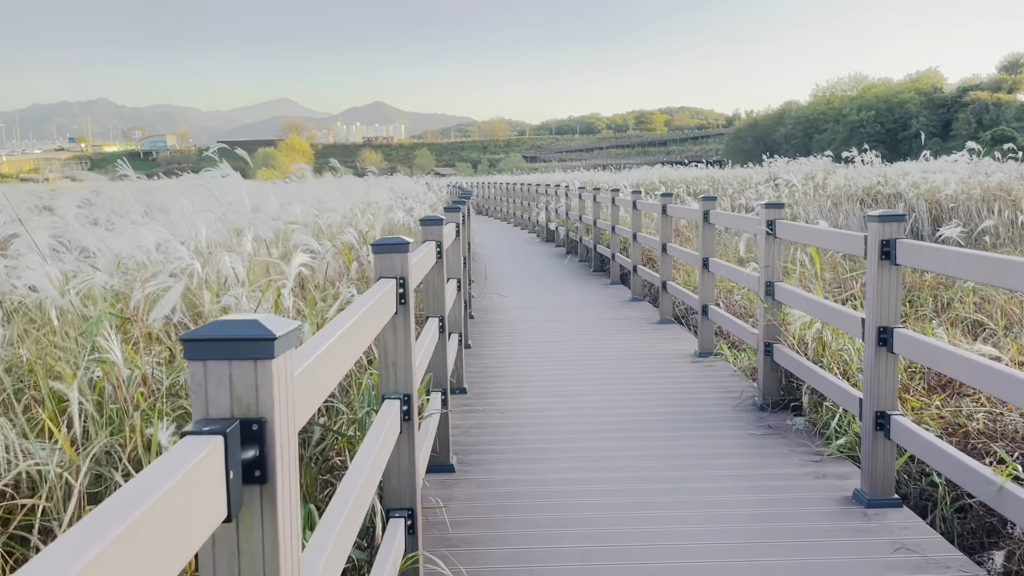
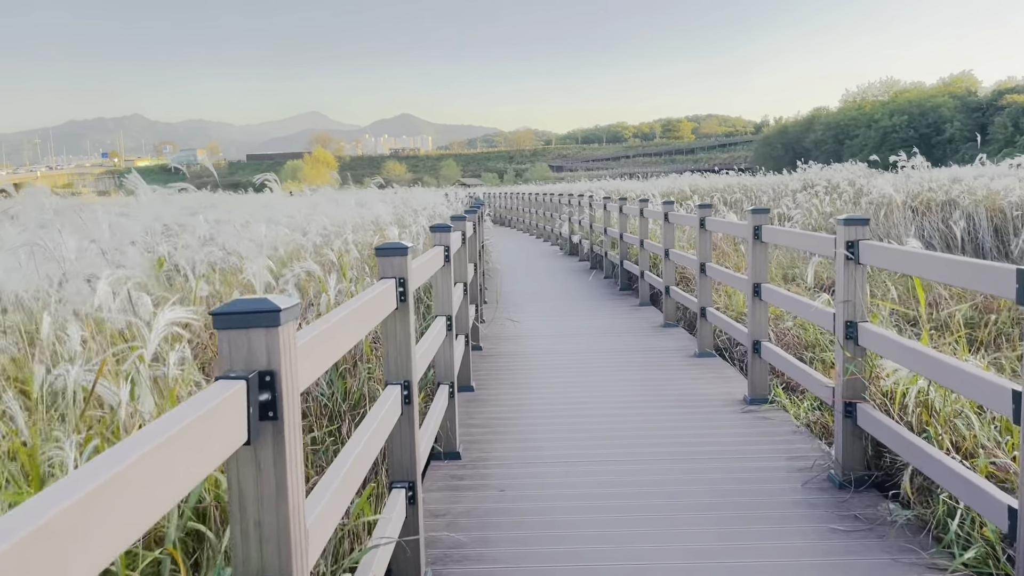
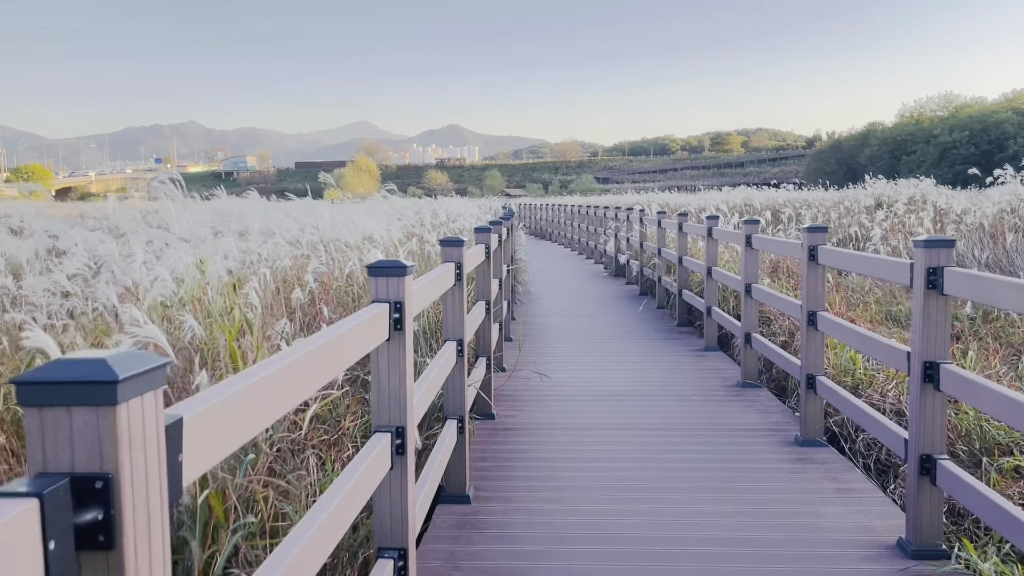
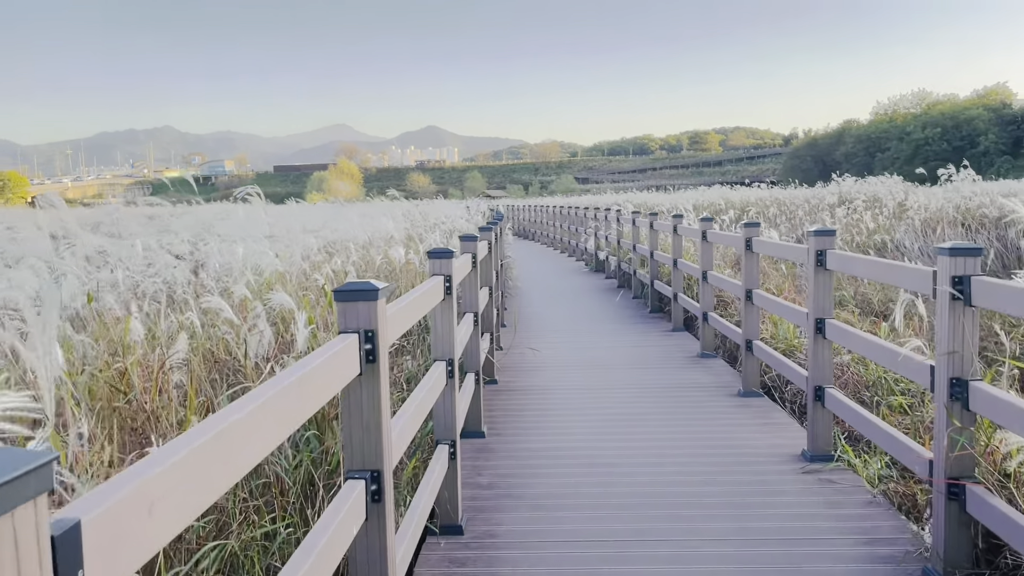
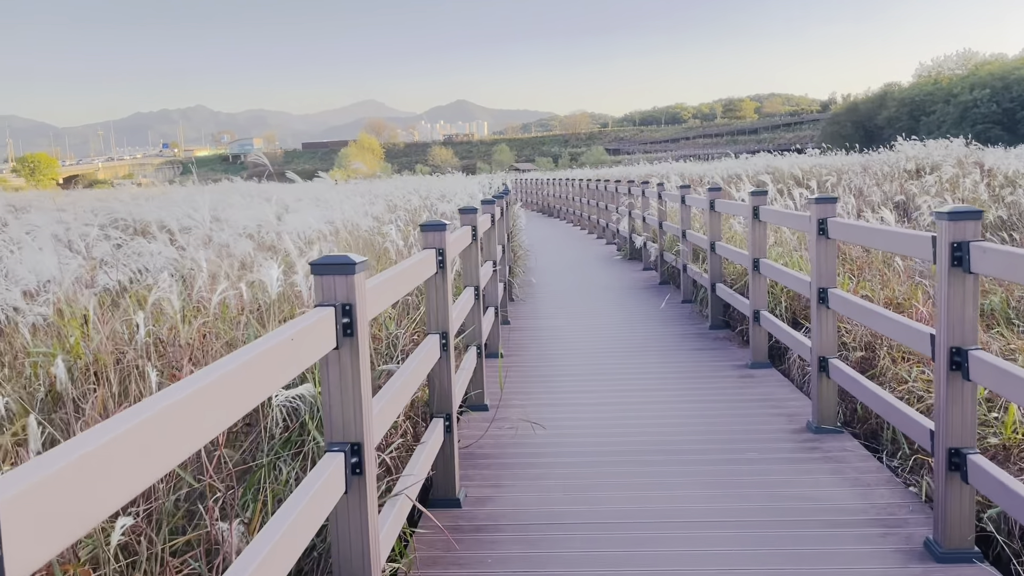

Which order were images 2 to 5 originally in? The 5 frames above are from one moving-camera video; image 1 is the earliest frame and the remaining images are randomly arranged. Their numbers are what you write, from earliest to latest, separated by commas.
2, 4, 3, 5
